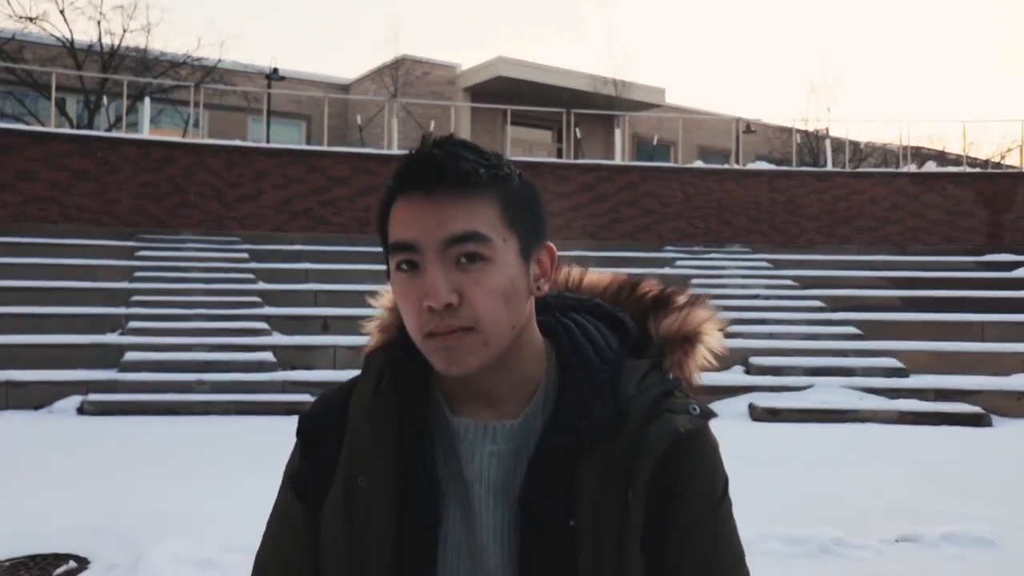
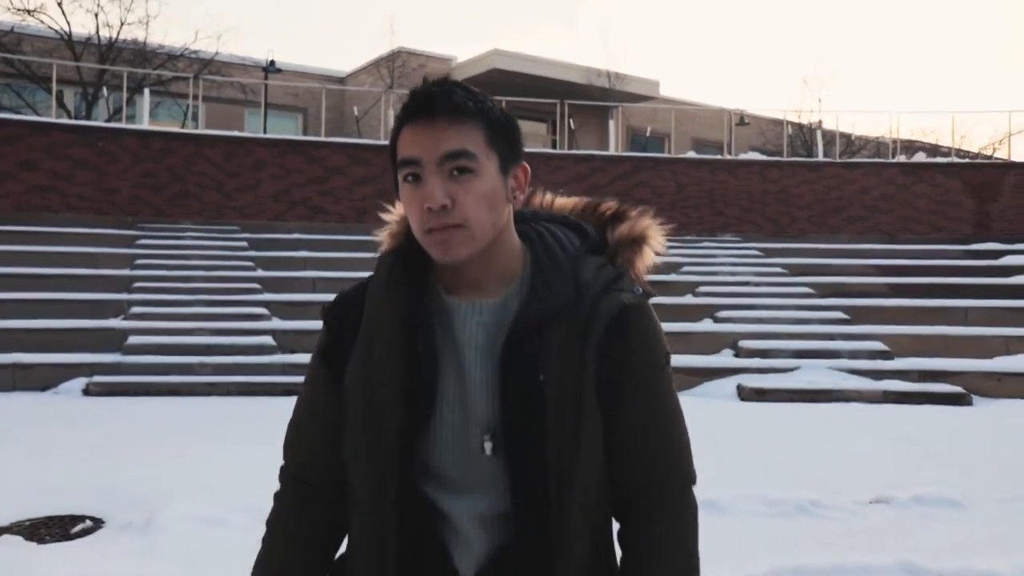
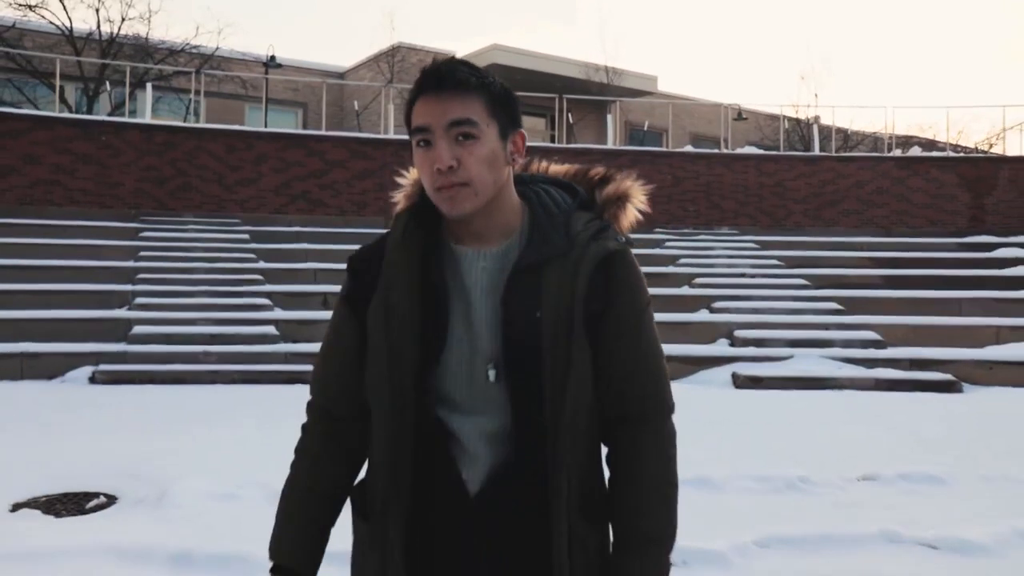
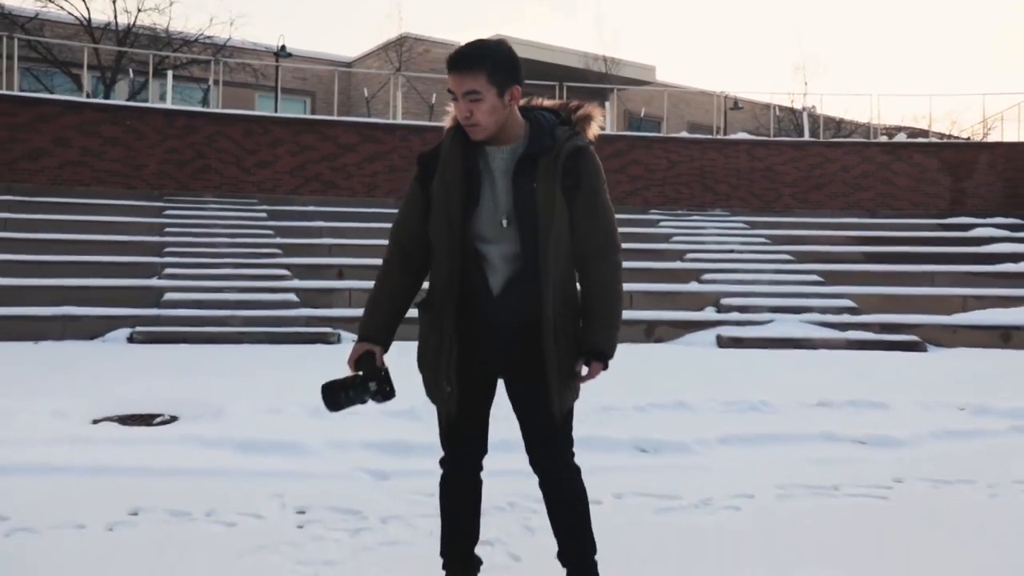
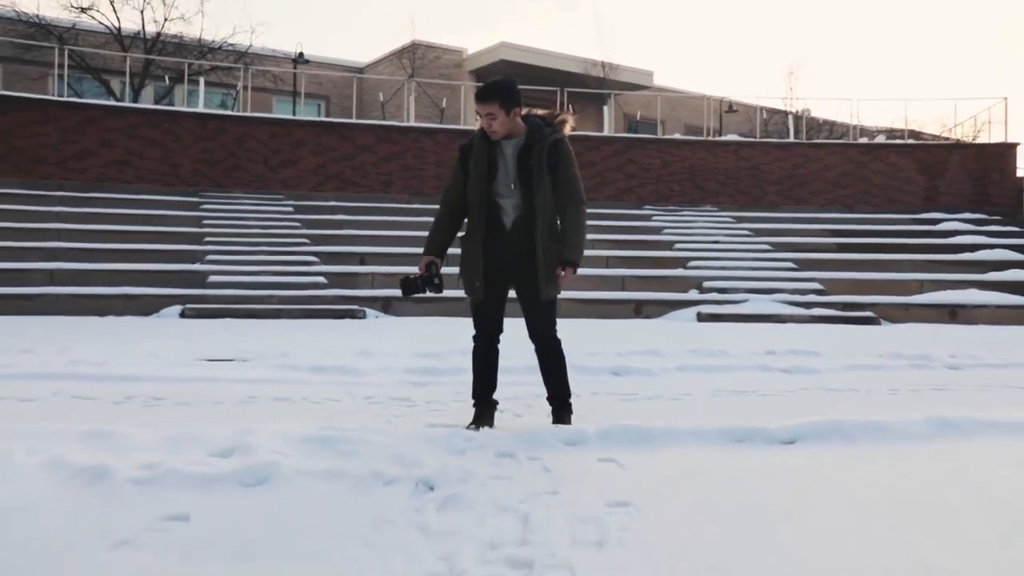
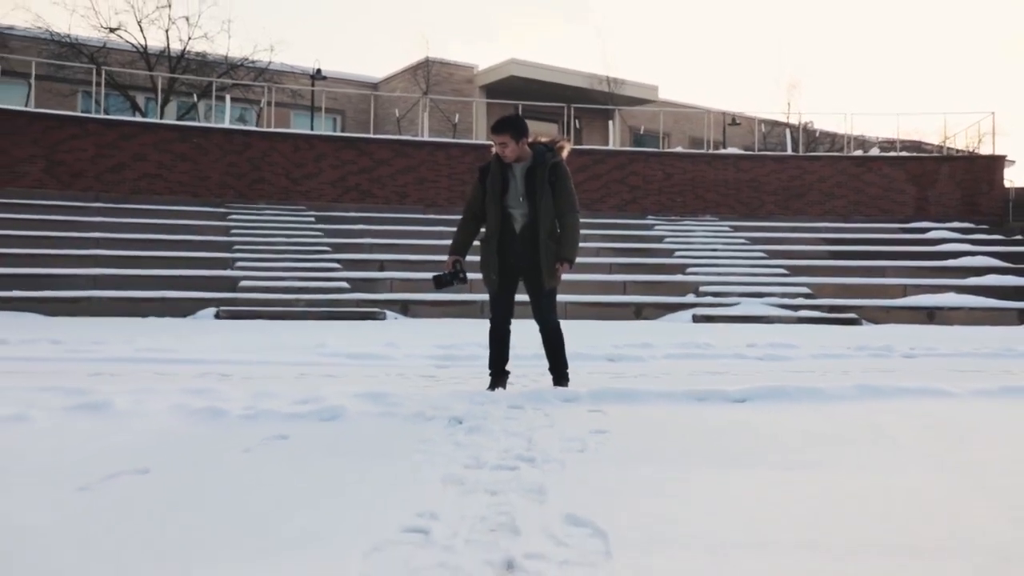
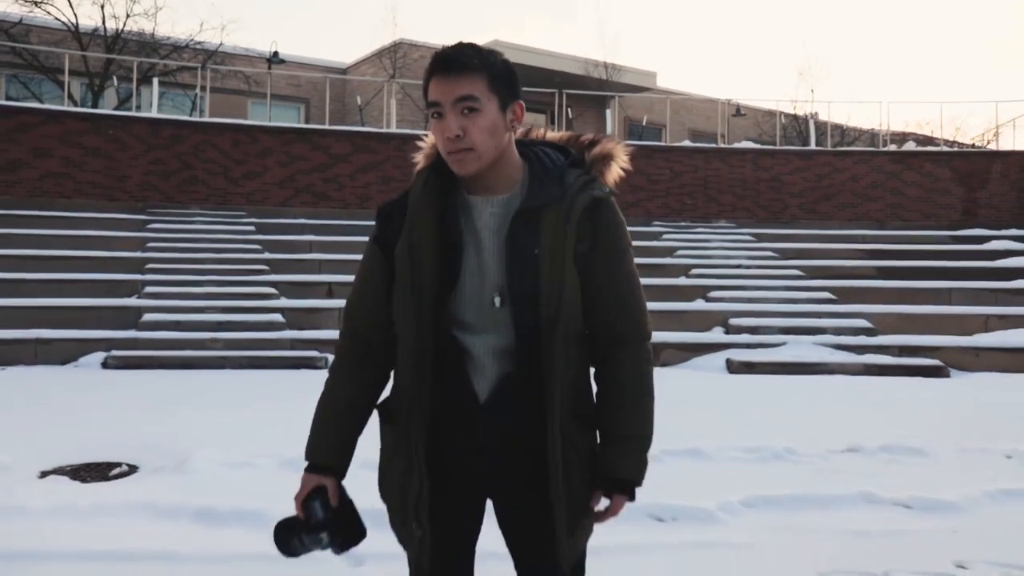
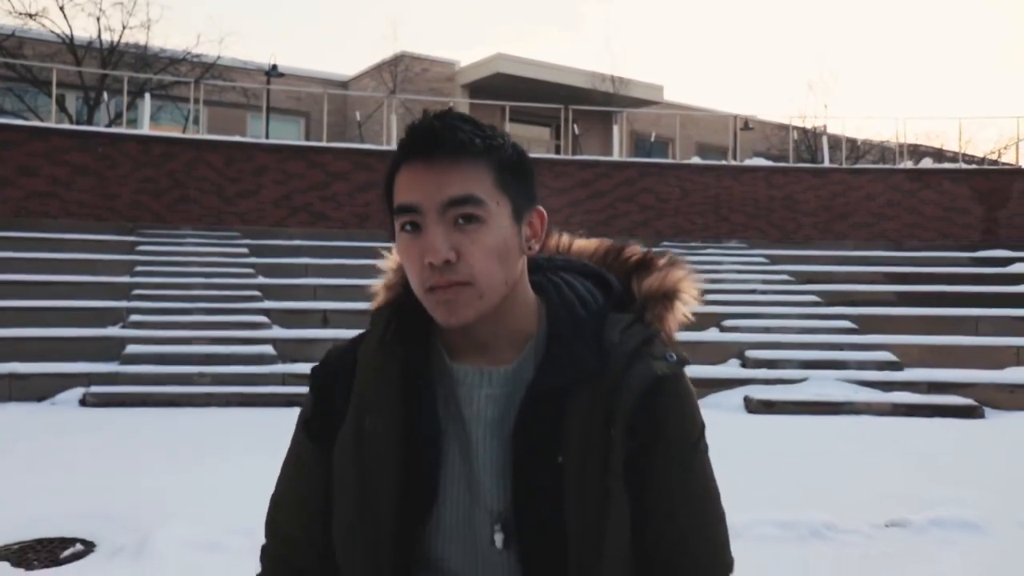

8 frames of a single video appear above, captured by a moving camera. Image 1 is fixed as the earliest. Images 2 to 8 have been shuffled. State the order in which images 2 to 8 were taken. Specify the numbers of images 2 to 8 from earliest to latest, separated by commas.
8, 2, 3, 7, 4, 5, 6
